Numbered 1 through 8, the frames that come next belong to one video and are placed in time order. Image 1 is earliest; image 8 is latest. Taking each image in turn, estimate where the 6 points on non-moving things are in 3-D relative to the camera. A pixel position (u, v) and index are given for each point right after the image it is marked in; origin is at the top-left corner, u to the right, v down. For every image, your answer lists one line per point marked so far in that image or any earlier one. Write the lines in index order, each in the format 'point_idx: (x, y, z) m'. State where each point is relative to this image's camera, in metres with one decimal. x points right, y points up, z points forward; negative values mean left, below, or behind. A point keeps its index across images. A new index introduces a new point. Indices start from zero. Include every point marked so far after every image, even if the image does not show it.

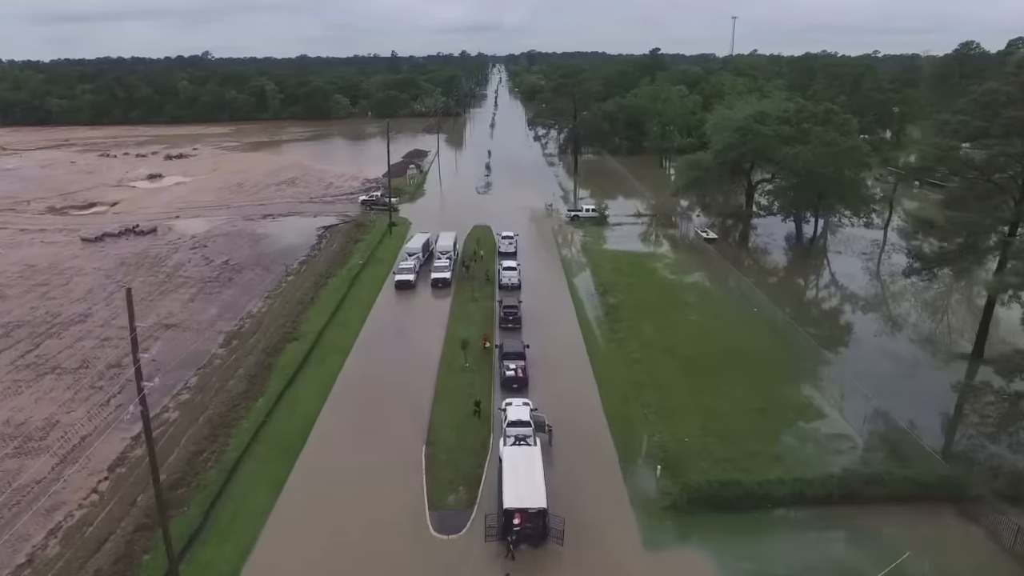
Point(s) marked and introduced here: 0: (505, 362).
0: (-0.2, -2.4, +19.9) m
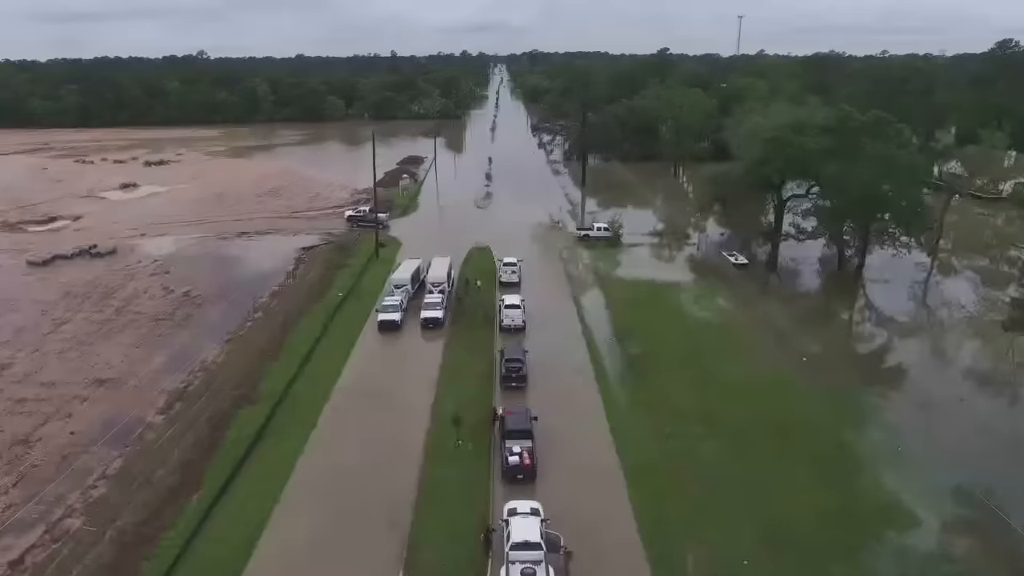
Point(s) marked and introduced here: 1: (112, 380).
0: (-0.1, -3.9, +15.9) m
1: (-12.3, -2.8, +19.7) m
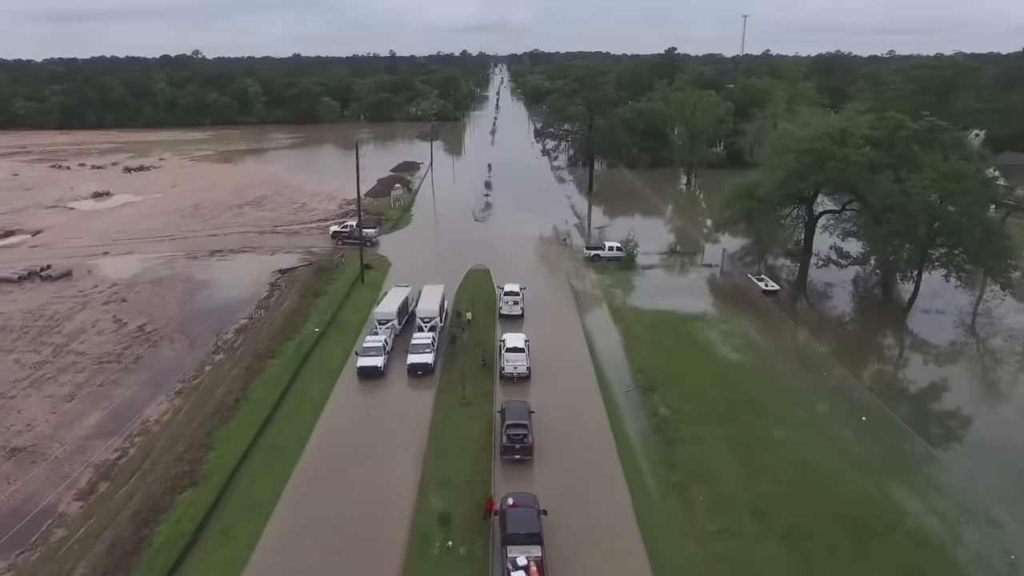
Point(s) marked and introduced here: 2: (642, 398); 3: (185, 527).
0: (-0.1, -5.1, +12.4) m
1: (-12.3, -4.0, +16.2) m
2: (+3.9, -3.3, +19.2) m
3: (-6.9, -5.0, +13.4) m
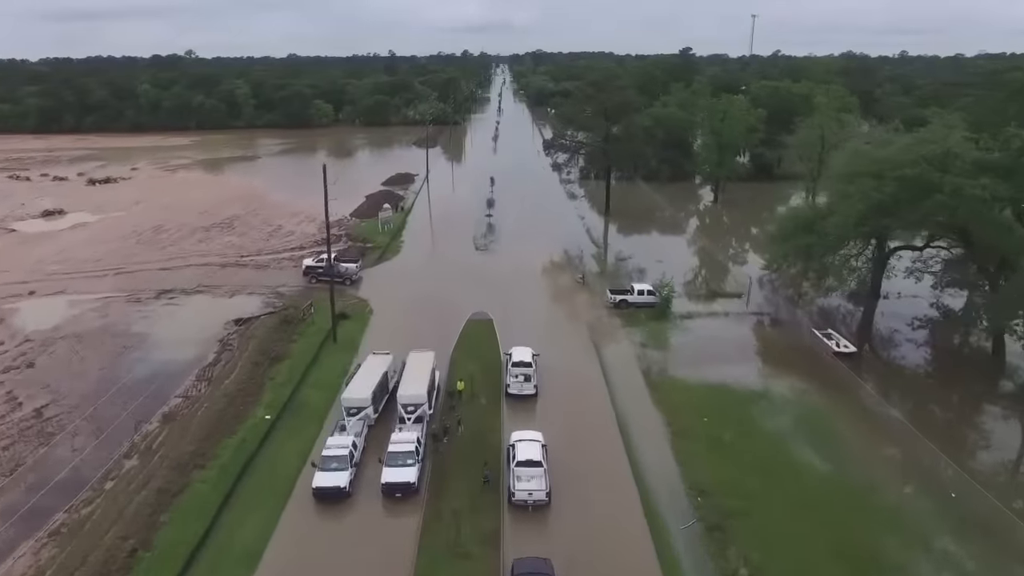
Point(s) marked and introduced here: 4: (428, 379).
0: (+0.2, -7.2, +6.9) m
1: (-12.0, -6.1, +10.7) m
2: (+4.2, -5.4, +13.7) m
3: (-6.6, -7.1, +7.9) m
4: (-2.4, -2.5, +18.1) m
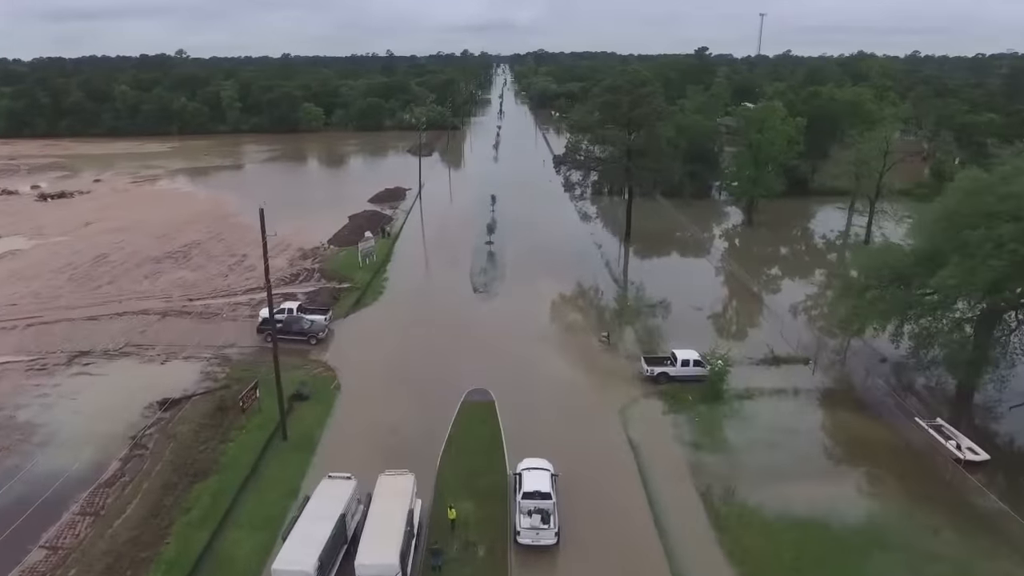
0: (+0.5, -9.3, +1.2) m
1: (-11.7, -8.2, +5.0) m
2: (+4.5, -7.5, +8.0) m
3: (-6.4, -9.2, +2.2) m
4: (-2.1, -4.7, +12.4) m
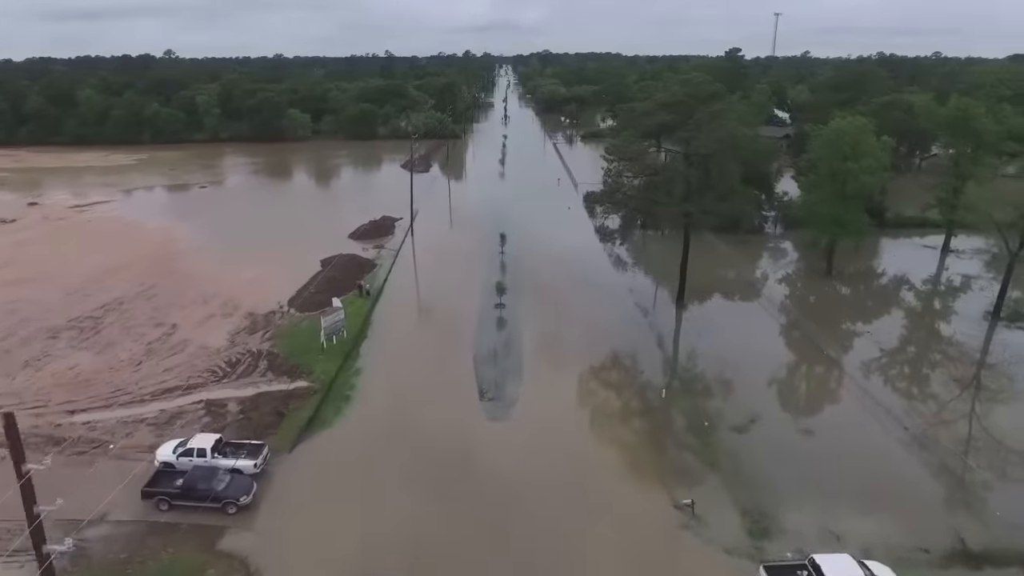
0: (+1.1, -12.4, -7.1) m
1: (-11.1, -11.3, -3.2) m
2: (+5.1, -10.6, -0.2) m
3: (-5.7, -12.3, -6.0) m
4: (-1.5, -7.8, +4.2) m
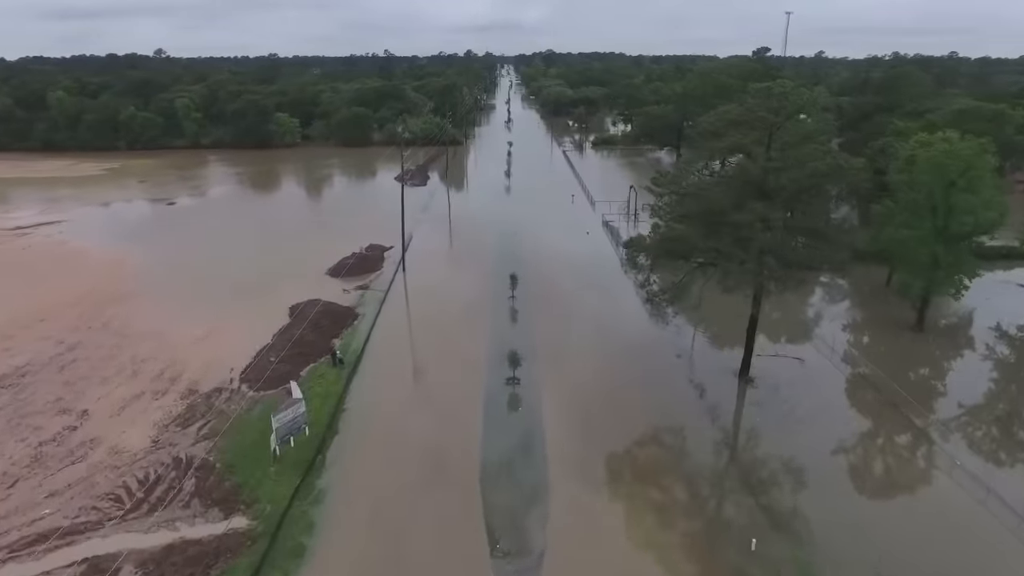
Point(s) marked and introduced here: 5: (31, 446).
0: (+1.6, -14.7, -13.1) m
1: (-10.6, -13.5, -9.2) m
2: (+5.6, -12.9, -6.3) m
3: (-5.2, -14.5, -12.0) m
4: (-0.9, -10.0, -1.8) m
5: (-12.7, -4.1, +17.1) m
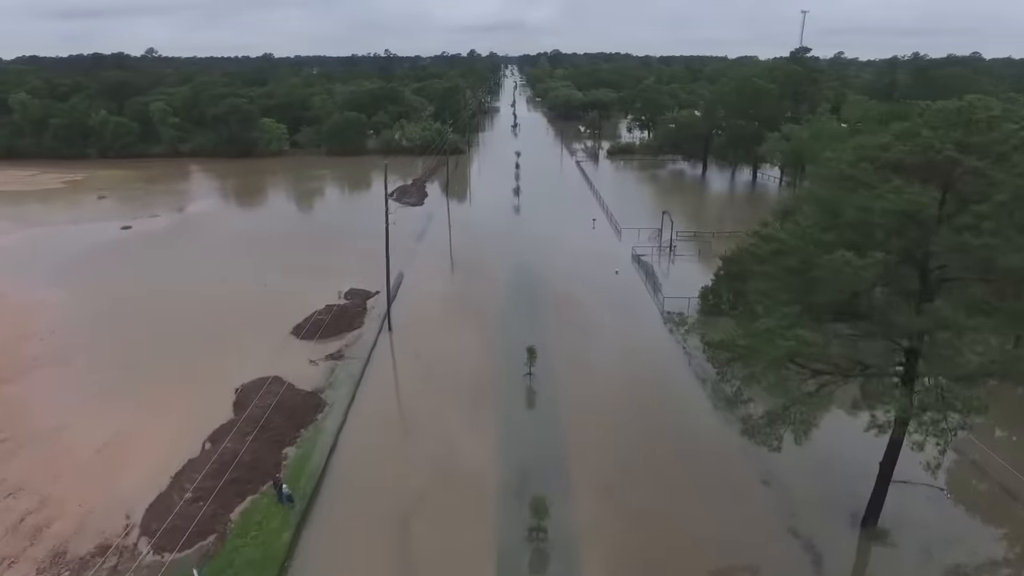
0: (+2.0, -17.1, -19.6) m
1: (-10.2, -15.9, -15.7) m
2: (+6.0, -15.3, -12.8) m
3: (-4.8, -16.9, -18.6) m
4: (-0.5, -12.4, -8.4) m
5: (-12.2, -6.5, +10.6) m
